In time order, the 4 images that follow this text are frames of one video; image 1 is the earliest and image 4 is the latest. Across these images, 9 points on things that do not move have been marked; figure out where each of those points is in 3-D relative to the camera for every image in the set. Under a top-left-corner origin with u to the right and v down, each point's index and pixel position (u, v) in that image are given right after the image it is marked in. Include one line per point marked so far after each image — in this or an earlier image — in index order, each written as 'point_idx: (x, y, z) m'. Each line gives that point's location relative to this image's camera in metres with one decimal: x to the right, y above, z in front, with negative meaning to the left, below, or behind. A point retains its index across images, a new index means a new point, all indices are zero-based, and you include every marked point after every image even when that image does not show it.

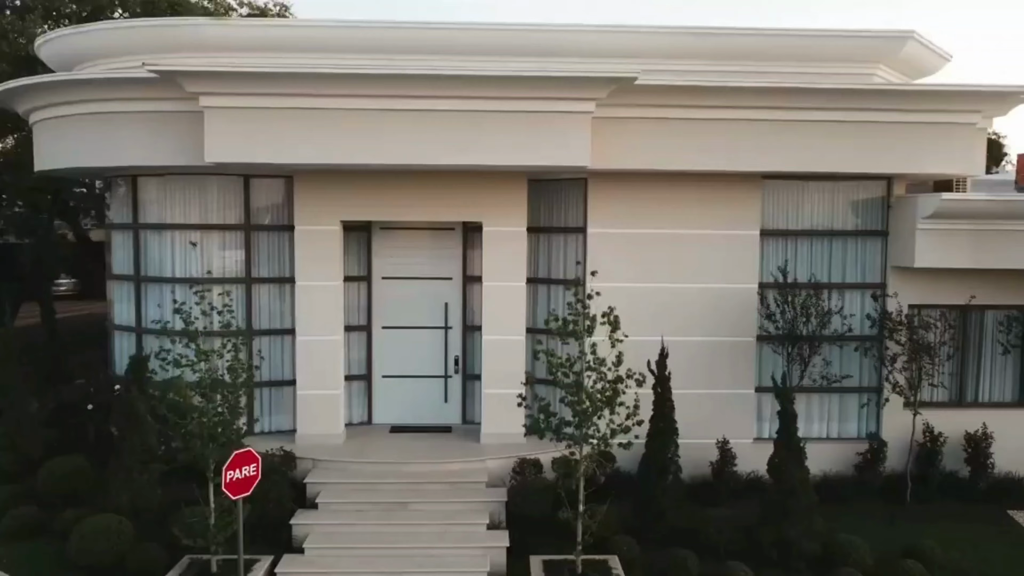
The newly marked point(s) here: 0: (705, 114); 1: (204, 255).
0: (+2.4, +2.1, +9.8) m
1: (-4.1, +0.4, +10.6) m
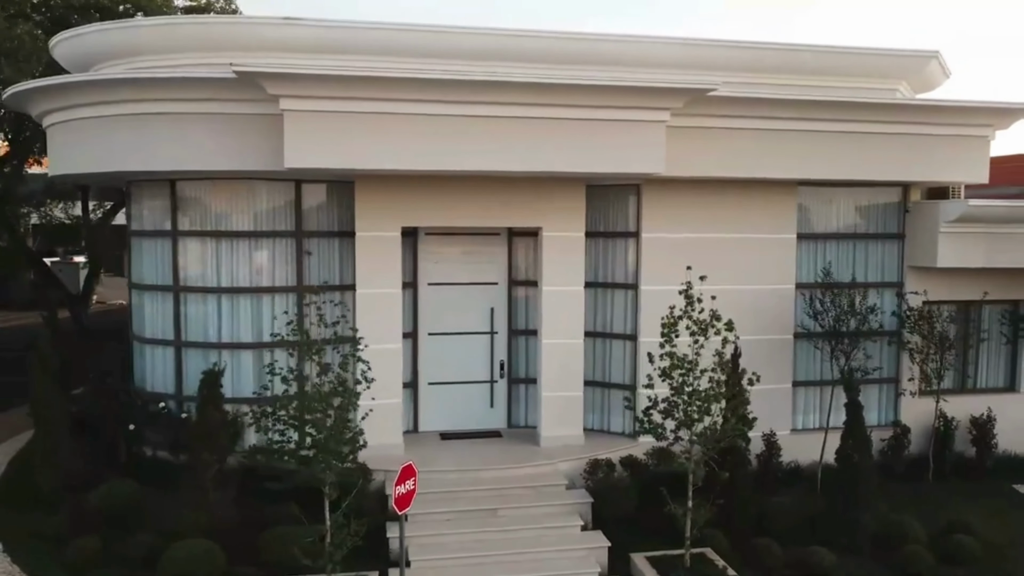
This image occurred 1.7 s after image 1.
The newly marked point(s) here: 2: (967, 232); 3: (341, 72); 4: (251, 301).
0: (+3.2, +2.1, +10.3) m
1: (-3.3, +0.3, +10.1) m
2: (+6.2, +0.8, +10.8) m
3: (-1.9, +2.4, +8.8) m
4: (-3.3, -0.2, +10.2) m
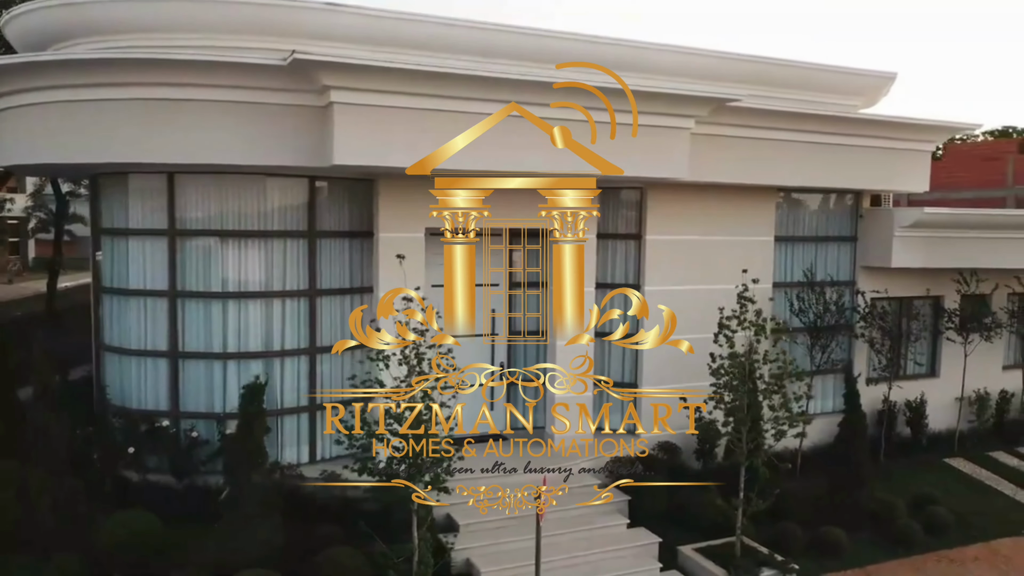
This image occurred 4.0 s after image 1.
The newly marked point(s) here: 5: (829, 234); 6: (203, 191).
0: (+3.4, +2.1, +11.0) m
1: (-2.9, +0.3, +9.3) m
2: (+6.1, +0.8, +12.1) m
3: (-1.3, +2.3, +8.3) m
4: (-2.9, -0.2, +9.4) m
5: (+5.0, +0.9, +12.5) m
6: (-3.5, +1.1, +9.1) m
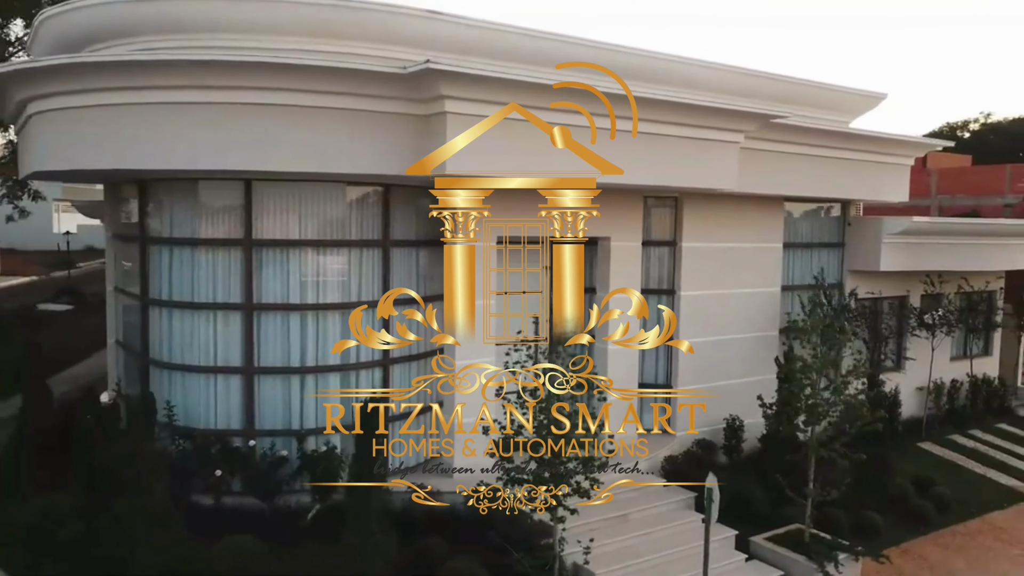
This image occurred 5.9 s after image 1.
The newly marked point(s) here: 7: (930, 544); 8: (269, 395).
0: (+3.9, +2.1, +11.7) m
1: (-1.9, +0.1, +9.1) m
2: (+6.5, +0.8, +13.4) m
3: (-0.2, +2.2, +8.4) m
4: (-2.0, -0.3, +9.1) m
5: (+5.3, +0.8, +13.5) m
6: (-2.6, +1.0, +8.8) m
7: (+5.5, -3.3, +10.5) m
8: (-2.7, -1.2, +8.9) m
